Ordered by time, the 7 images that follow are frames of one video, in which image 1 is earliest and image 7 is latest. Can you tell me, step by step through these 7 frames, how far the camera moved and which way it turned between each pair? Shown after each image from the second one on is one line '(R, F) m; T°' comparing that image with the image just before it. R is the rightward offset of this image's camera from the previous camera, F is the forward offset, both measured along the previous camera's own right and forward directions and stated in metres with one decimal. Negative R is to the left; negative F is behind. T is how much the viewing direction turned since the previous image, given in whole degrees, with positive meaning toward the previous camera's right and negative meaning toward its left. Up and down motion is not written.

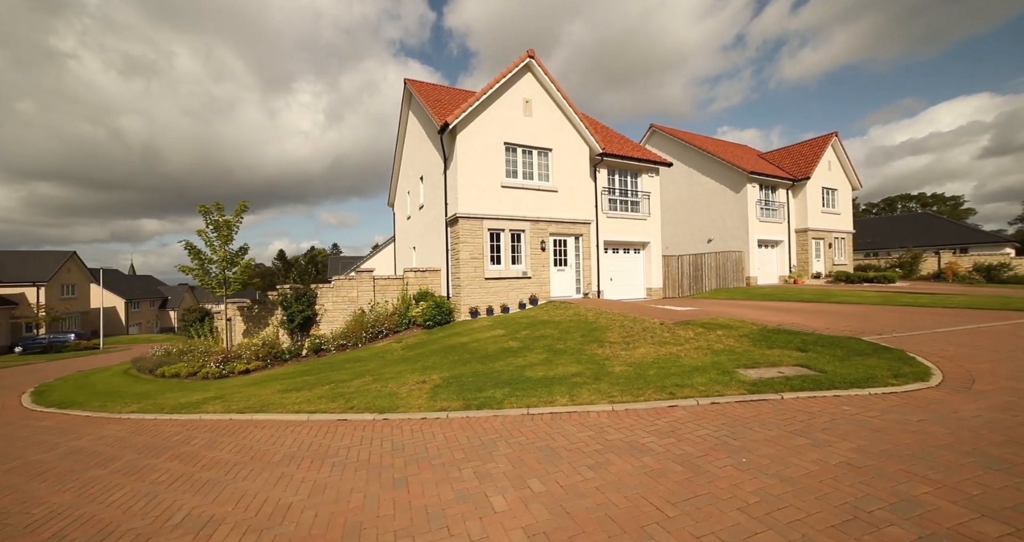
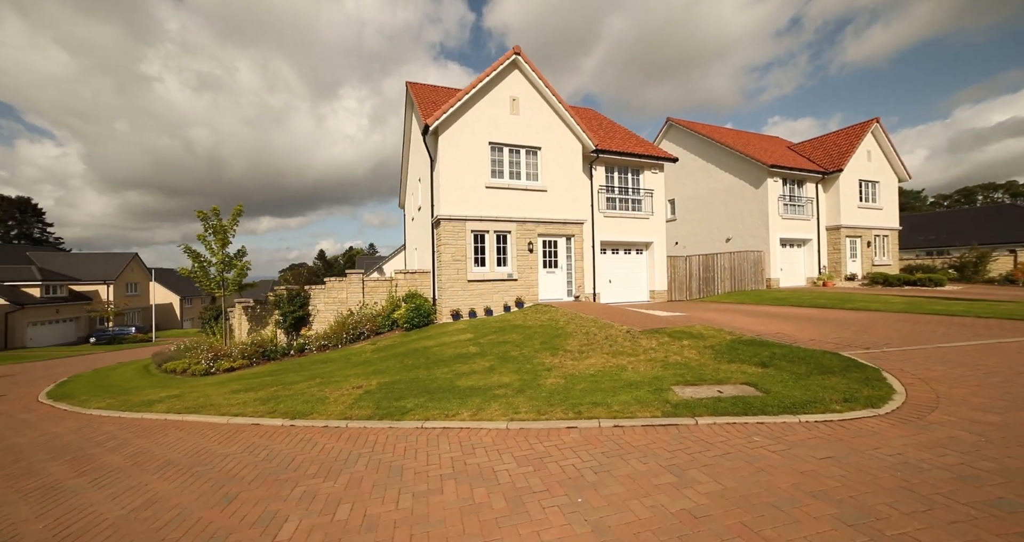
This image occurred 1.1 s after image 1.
(+2.0, +0.4) m; -6°
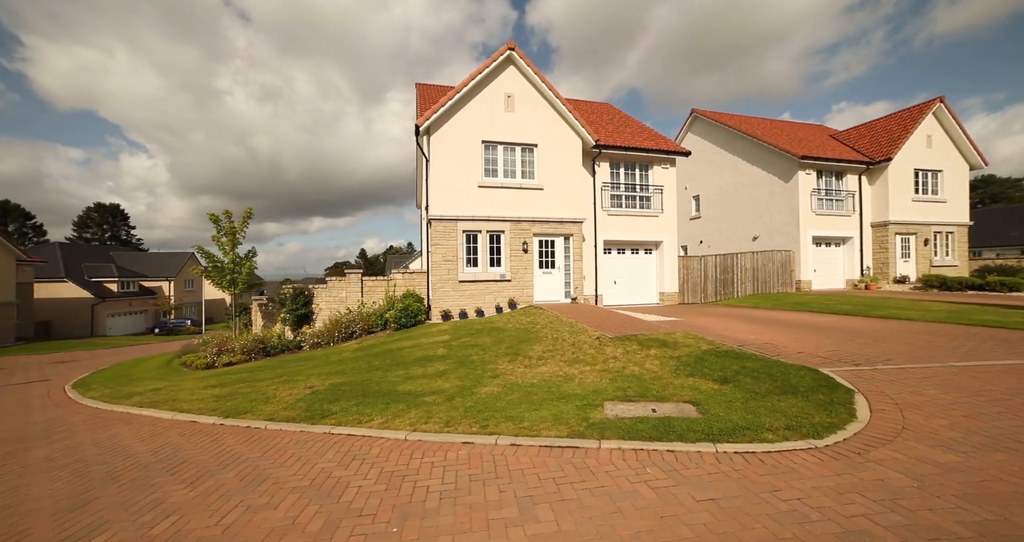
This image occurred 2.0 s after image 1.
(+1.8, +0.4) m; -6°
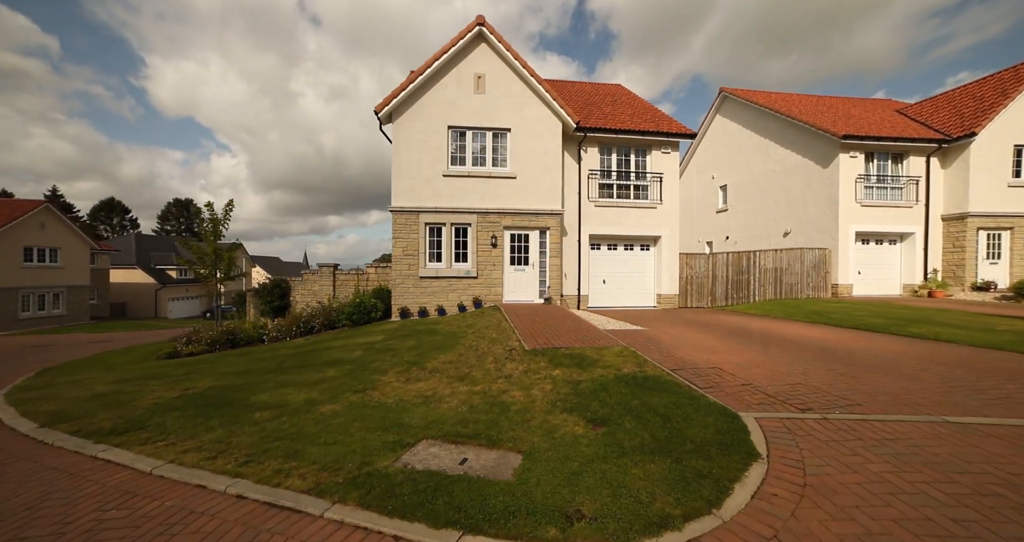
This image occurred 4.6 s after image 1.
(+2.8, +1.5) m; -8°
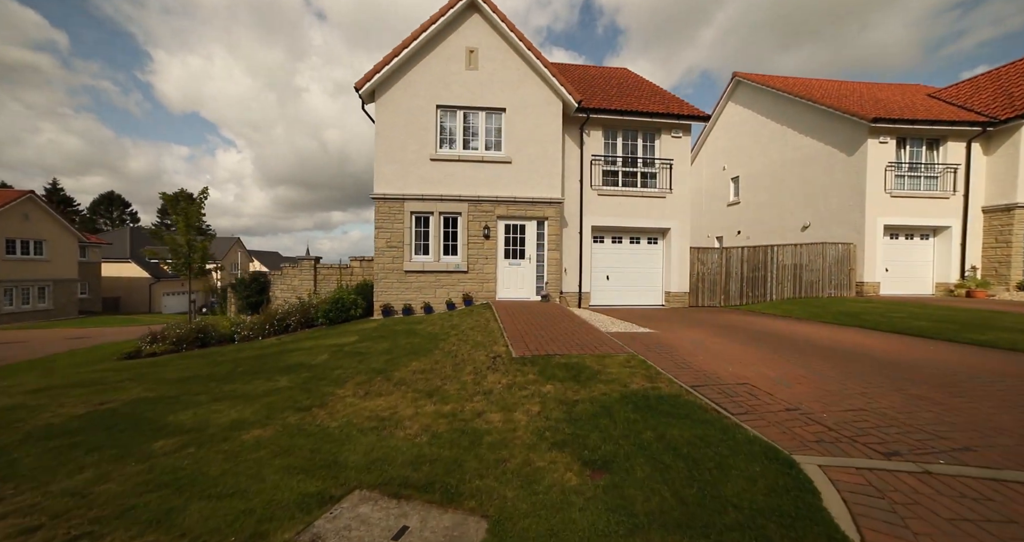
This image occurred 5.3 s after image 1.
(+0.3, +1.3) m; -1°
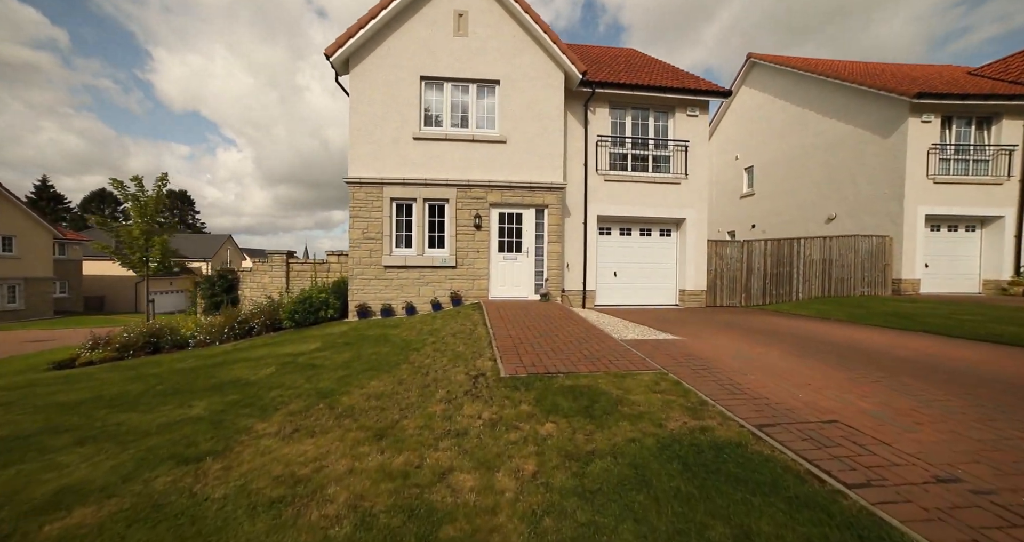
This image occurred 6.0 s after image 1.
(+0.1, +1.6) m; 0°
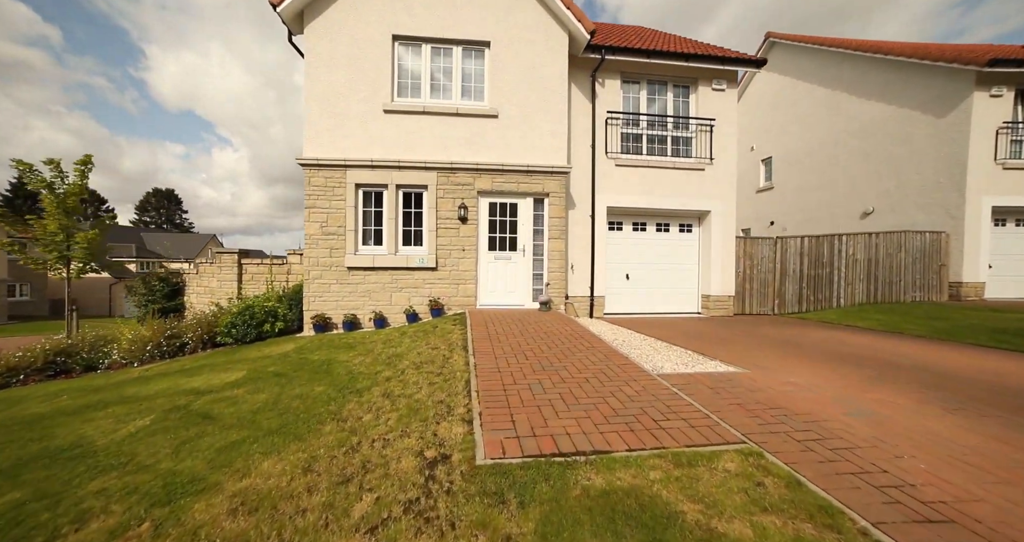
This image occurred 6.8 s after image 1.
(+0.1, +2.0) m; 0°
